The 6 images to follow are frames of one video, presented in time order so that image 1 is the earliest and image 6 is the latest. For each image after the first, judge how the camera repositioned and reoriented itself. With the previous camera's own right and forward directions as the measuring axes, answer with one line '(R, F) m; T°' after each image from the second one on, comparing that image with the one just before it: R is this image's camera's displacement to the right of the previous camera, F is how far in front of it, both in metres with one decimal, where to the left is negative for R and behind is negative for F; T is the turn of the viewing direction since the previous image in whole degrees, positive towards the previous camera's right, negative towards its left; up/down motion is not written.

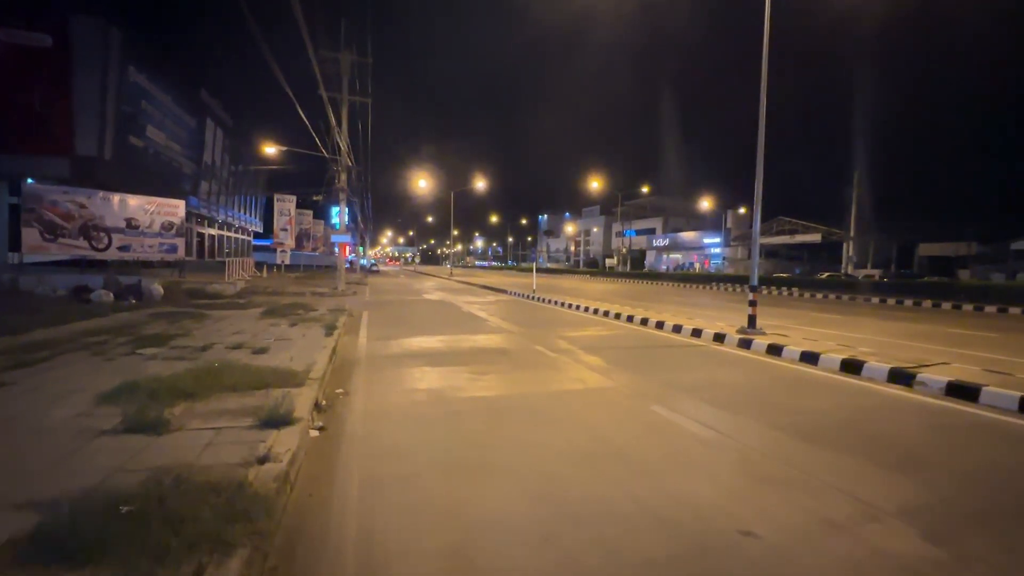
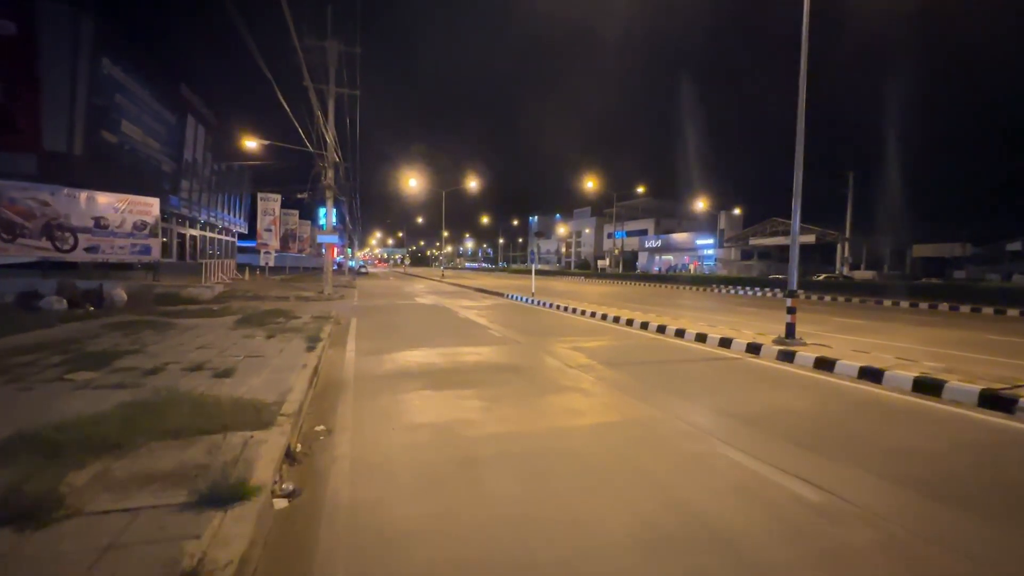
(-0.5, +1.6) m; +1°
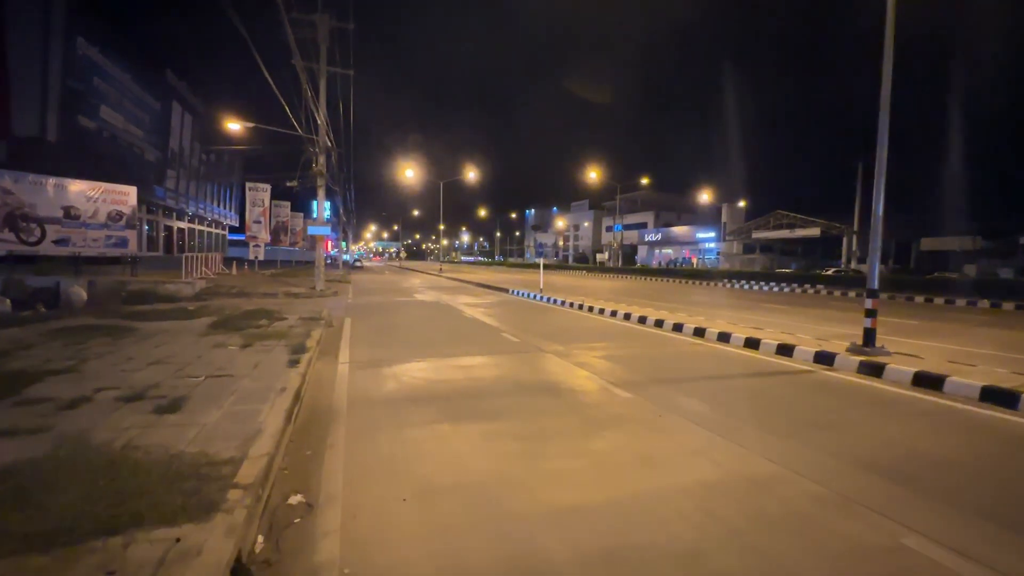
(-0.6, +2.0) m; +1°
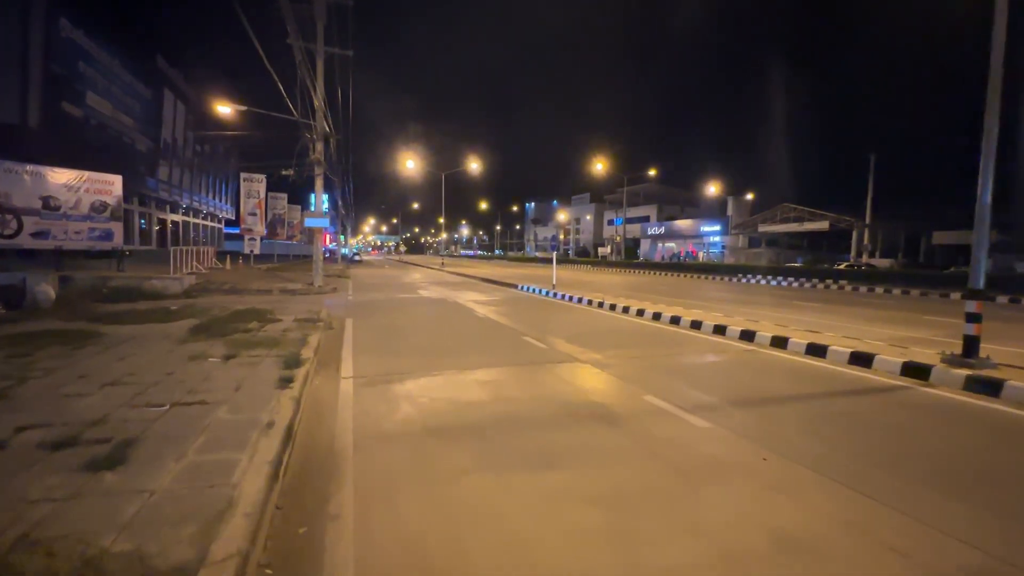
(-0.6, +1.6) m; 0°
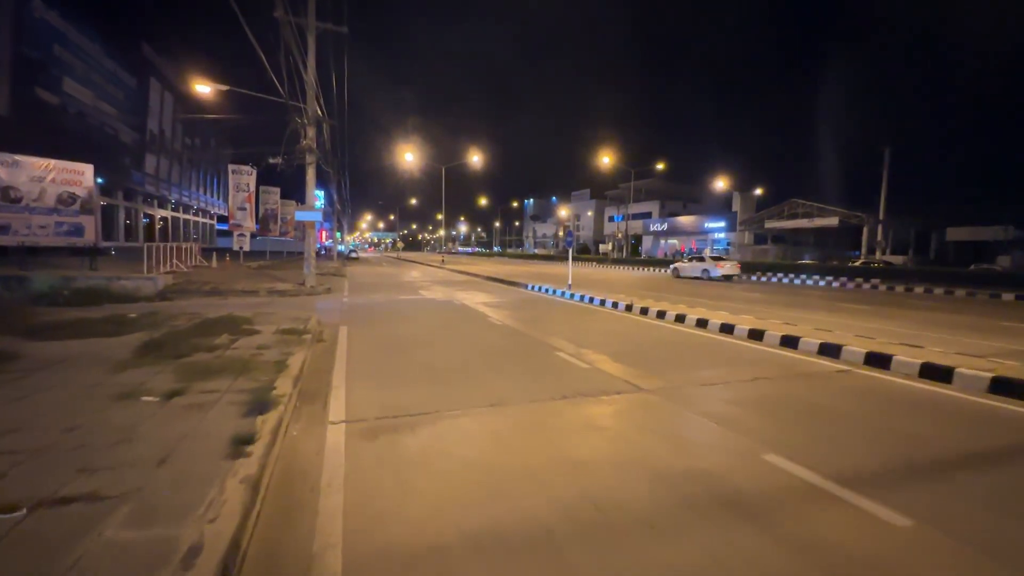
(-0.7, +2.3) m; 0°
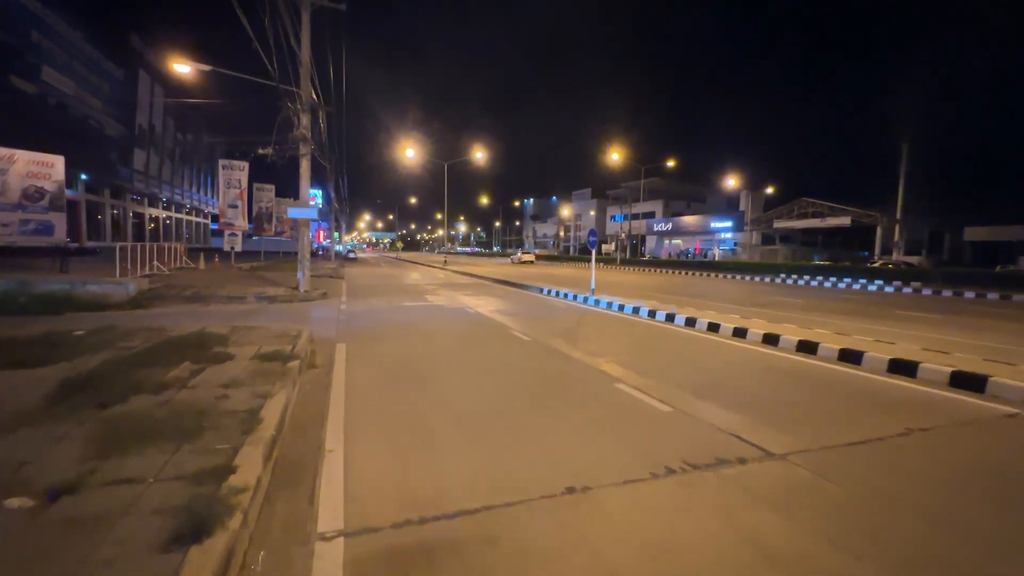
(-0.8, +2.3) m; 0°
